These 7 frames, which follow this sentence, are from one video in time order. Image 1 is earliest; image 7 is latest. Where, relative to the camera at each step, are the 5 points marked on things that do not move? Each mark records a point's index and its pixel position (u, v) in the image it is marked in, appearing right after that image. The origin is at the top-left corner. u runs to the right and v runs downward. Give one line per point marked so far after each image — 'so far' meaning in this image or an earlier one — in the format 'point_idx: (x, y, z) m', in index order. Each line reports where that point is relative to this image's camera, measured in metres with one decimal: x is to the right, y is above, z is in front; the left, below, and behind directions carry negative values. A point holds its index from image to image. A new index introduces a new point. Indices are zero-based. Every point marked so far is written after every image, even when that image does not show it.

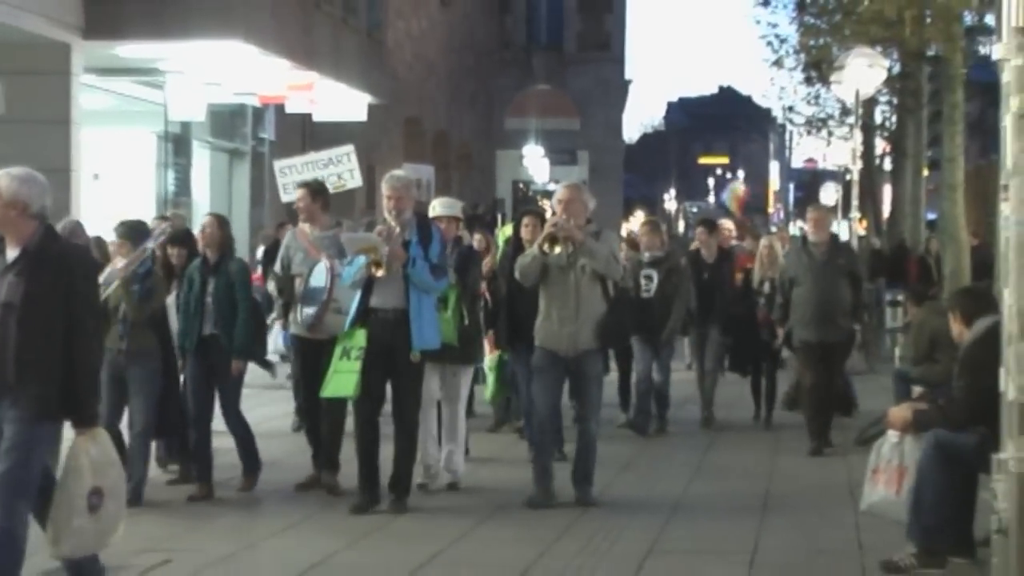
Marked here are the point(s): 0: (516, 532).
0: (0.0, -1.2, +9.3) m
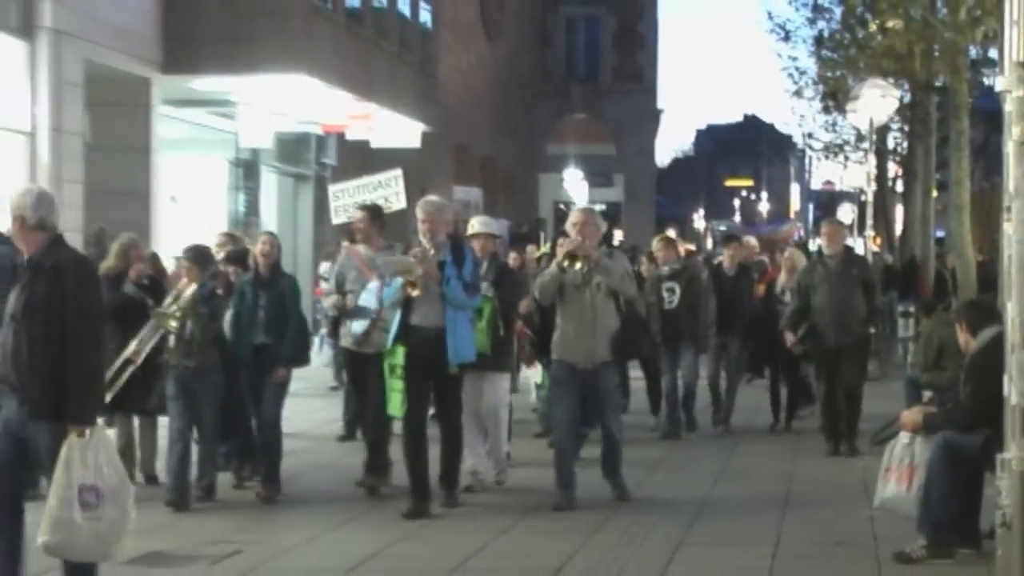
0: (+0.2, -1.3, +10.0) m
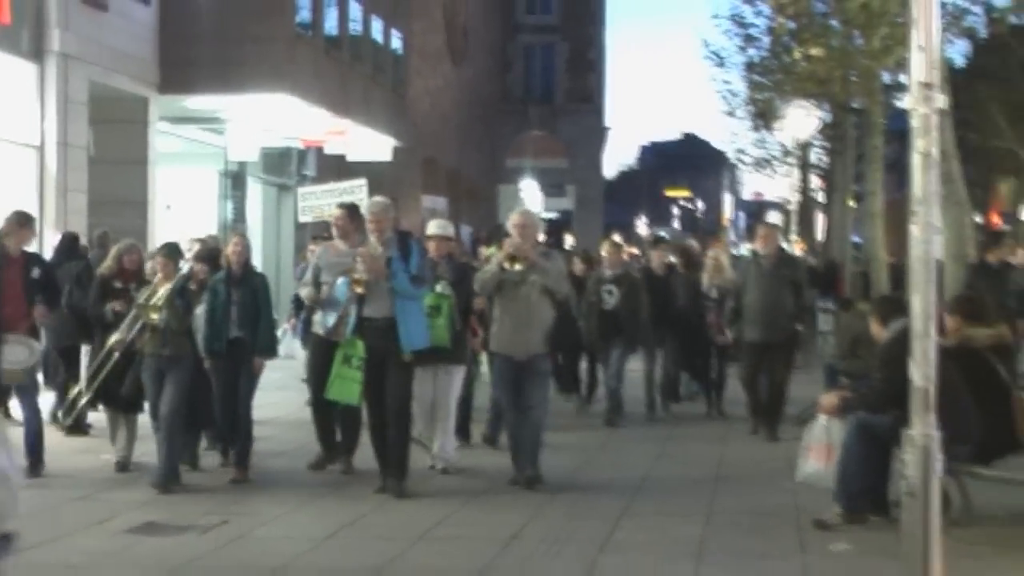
0: (-0.1, -1.3, +11.0) m
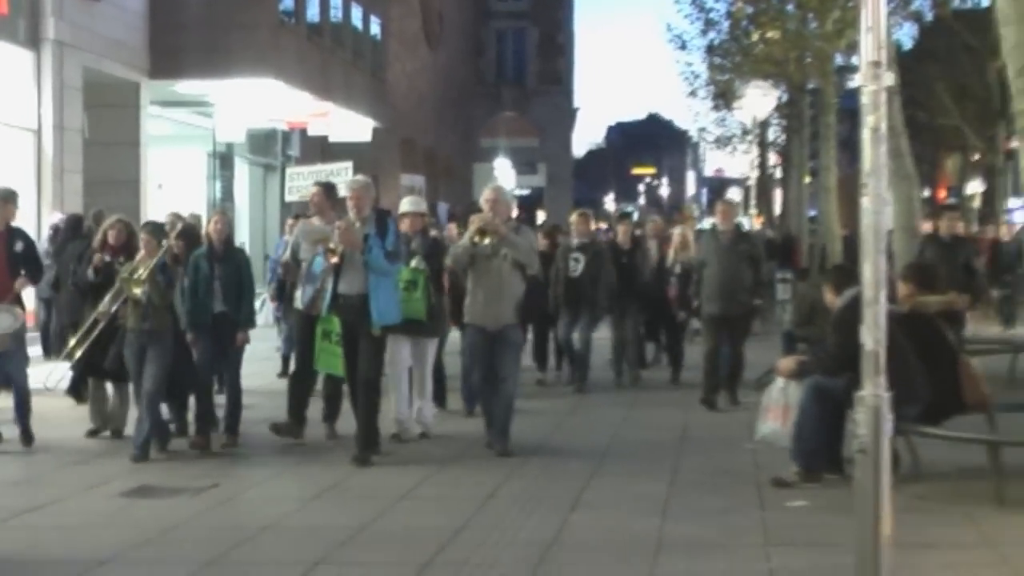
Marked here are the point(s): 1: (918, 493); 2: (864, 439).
0: (-0.2, -1.1, +11.5) m
1: (+2.2, -1.1, +9.9) m
2: (+1.4, -0.6, +7.3) m
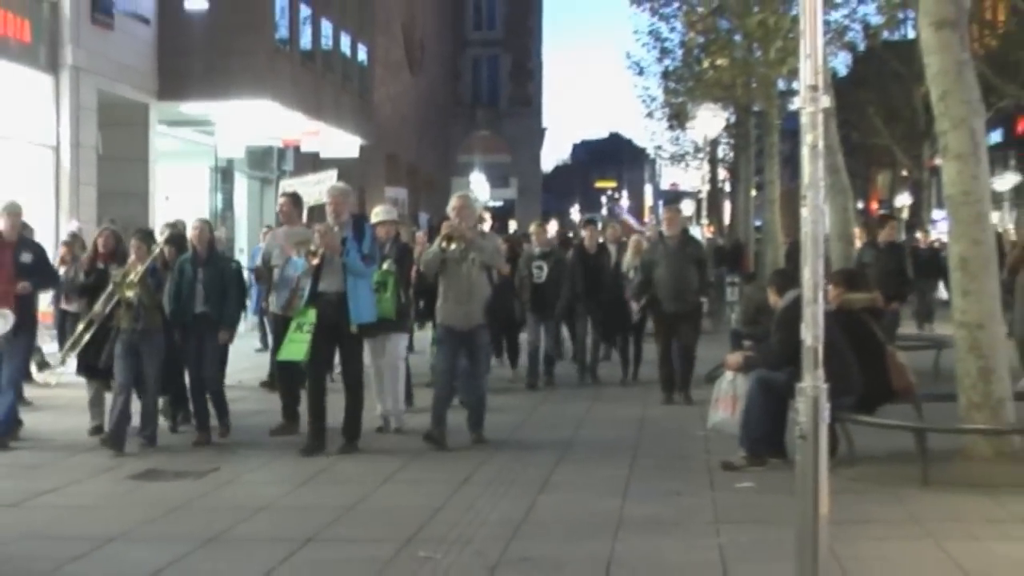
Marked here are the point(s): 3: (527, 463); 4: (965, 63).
0: (-0.4, -1.1, +12.6) m
1: (+2.0, -1.1, +11.0) m
2: (+1.3, -0.6, +8.4) m
3: (+0.1, -1.1, +12.2) m
4: (+2.6, +1.3, +10.6) m
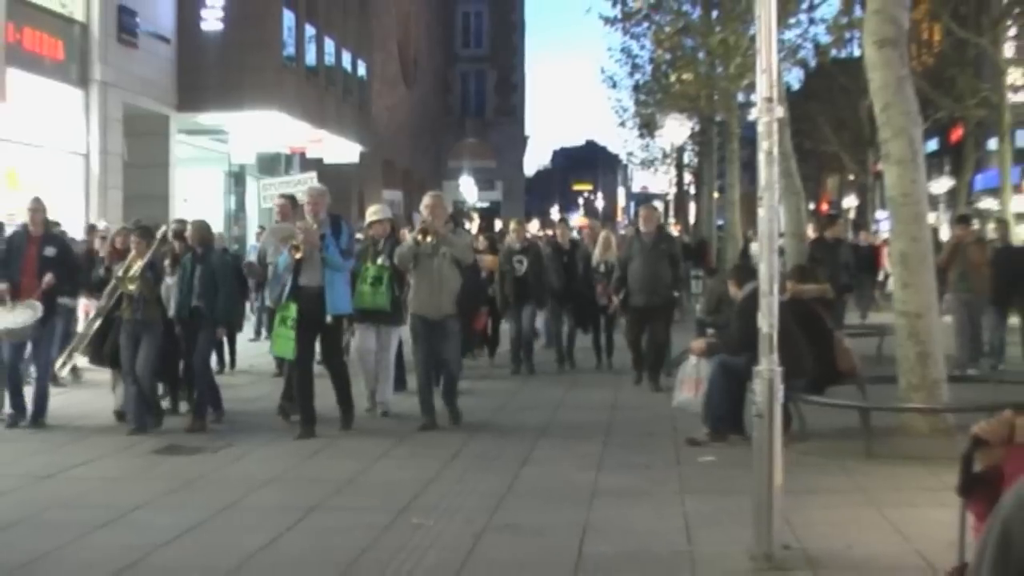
0: (-0.5, -1.1, +13.7) m
1: (+1.9, -1.1, +12.2) m
2: (+1.2, -0.6, +9.6) m
3: (0.0, -1.1, +13.4) m
4: (+2.5, +1.3, +11.8) m
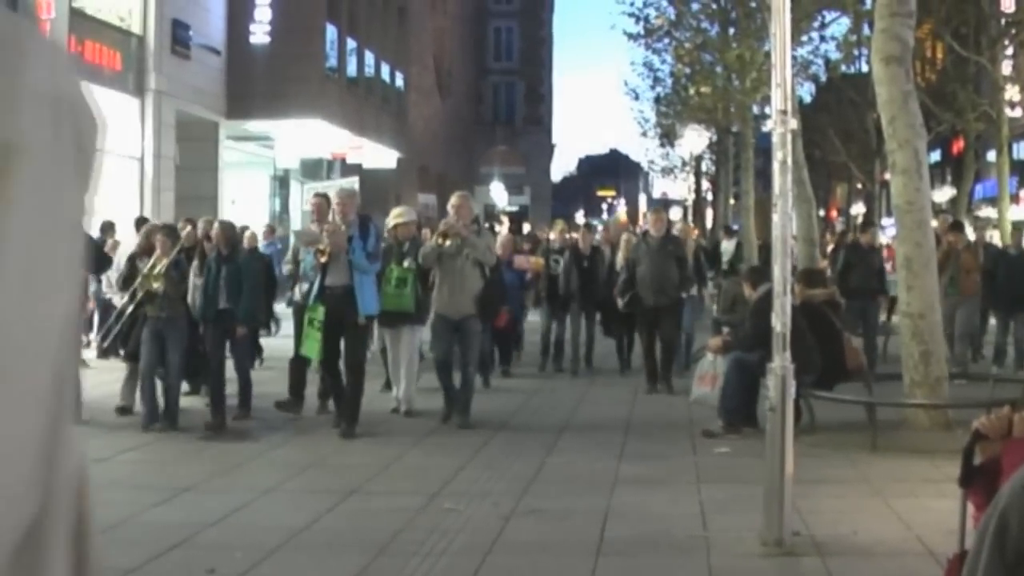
0: (-0.3, -1.1, +14.5) m
1: (+2.1, -1.1, +12.9) m
2: (+1.4, -0.6, +10.3) m
3: (+0.2, -1.1, +14.2) m
4: (+2.7, +1.3, +12.6) m
